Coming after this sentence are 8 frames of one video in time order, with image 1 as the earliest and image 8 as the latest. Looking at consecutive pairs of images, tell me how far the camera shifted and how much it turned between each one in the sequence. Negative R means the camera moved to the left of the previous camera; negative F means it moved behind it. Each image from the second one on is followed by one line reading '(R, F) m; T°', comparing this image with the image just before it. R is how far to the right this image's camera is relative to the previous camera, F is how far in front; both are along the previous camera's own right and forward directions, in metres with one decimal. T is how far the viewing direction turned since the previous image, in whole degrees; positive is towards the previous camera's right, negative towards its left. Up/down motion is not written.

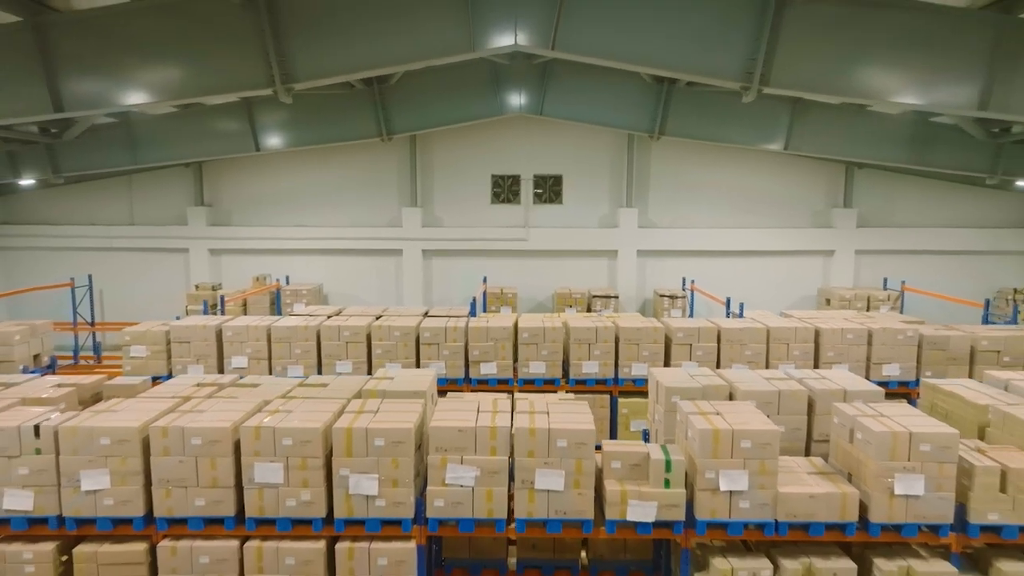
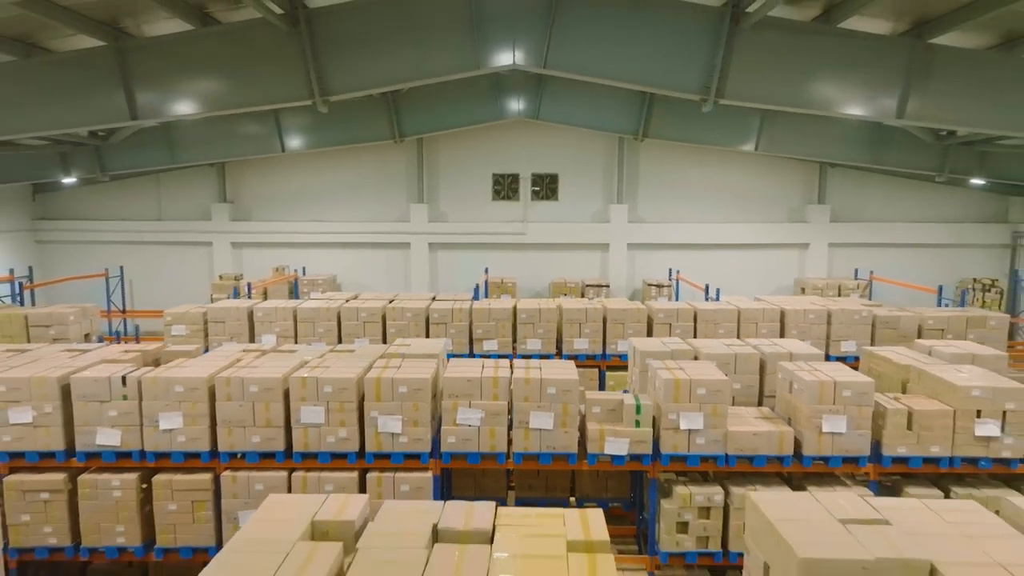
(0.0, -1.1) m; 0°
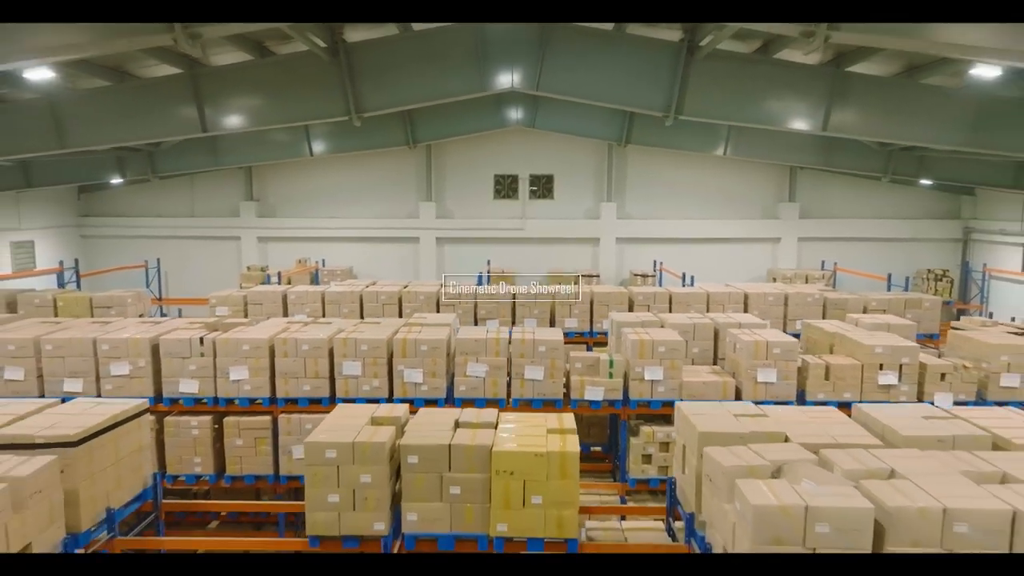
(0.0, -1.5) m; 0°
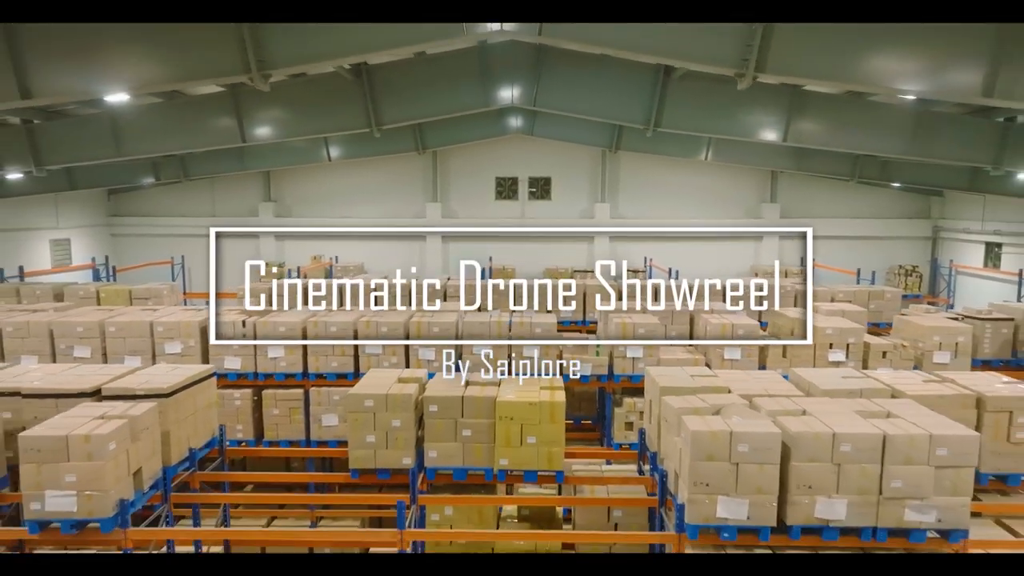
(0.0, -1.1) m; 0°
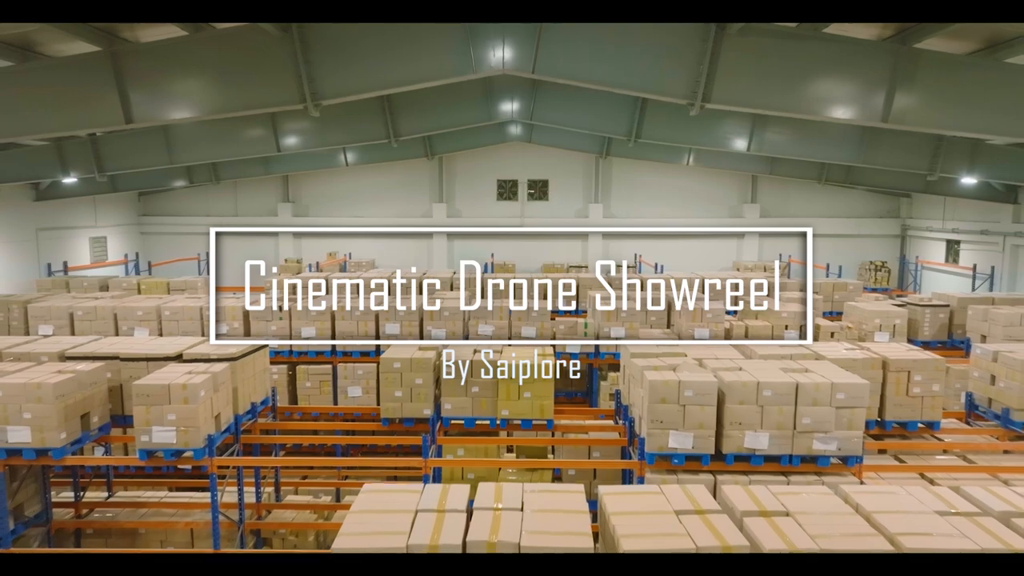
(0.0, -1.3) m; 0°
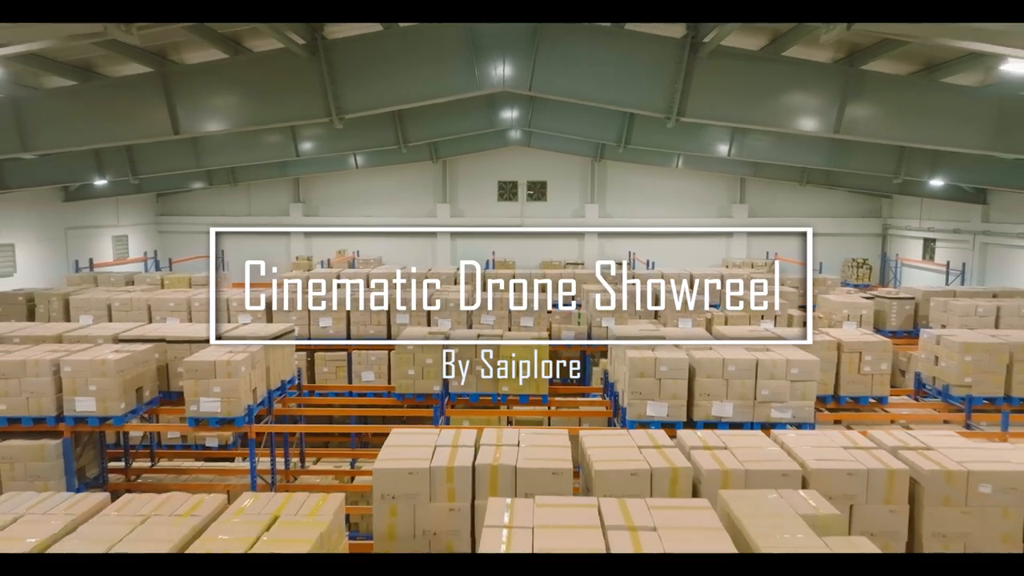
(0.0, -0.9) m; 0°
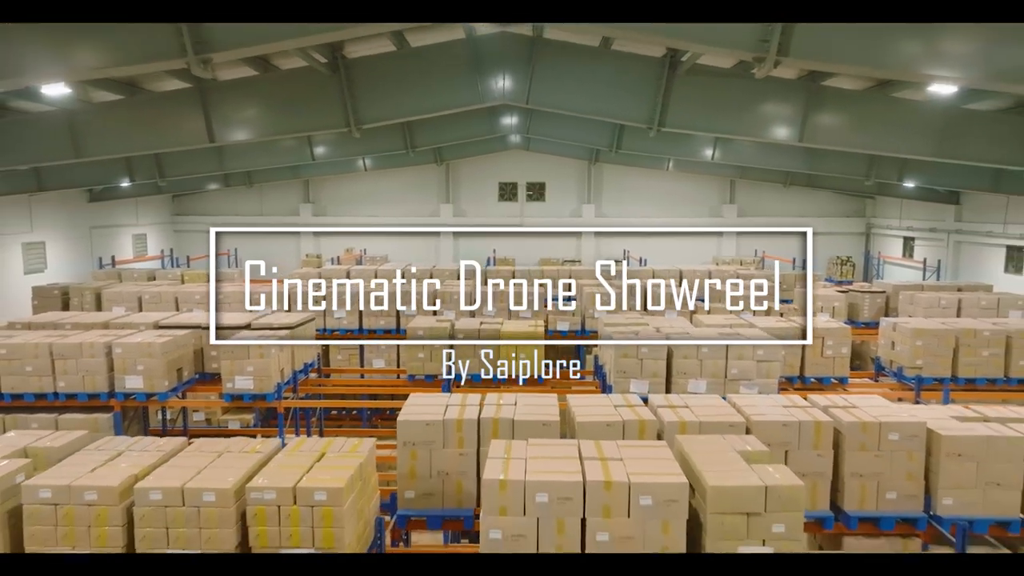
(0.0, -0.9) m; 0°
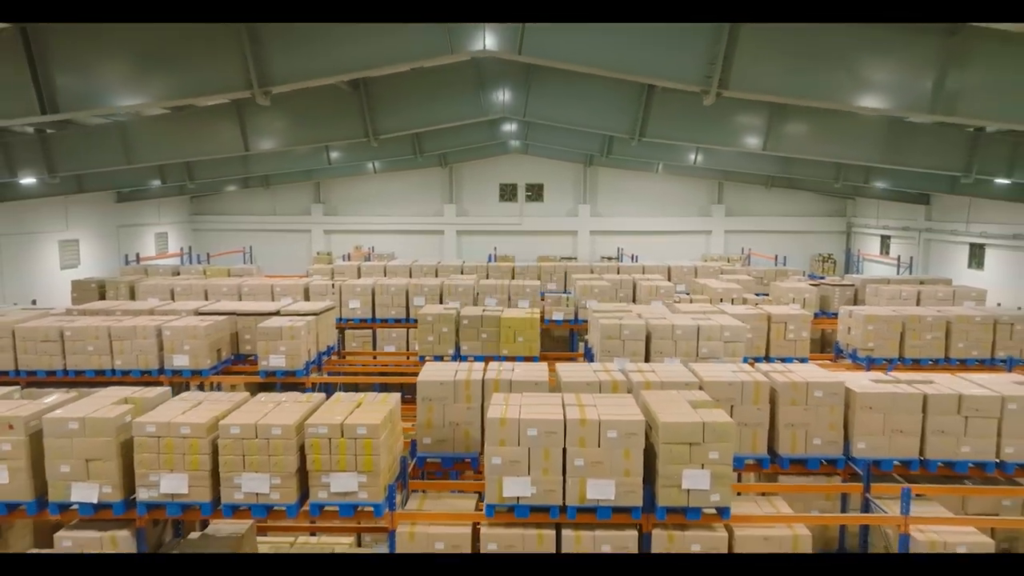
(0.0, -1.1) m; 0°
